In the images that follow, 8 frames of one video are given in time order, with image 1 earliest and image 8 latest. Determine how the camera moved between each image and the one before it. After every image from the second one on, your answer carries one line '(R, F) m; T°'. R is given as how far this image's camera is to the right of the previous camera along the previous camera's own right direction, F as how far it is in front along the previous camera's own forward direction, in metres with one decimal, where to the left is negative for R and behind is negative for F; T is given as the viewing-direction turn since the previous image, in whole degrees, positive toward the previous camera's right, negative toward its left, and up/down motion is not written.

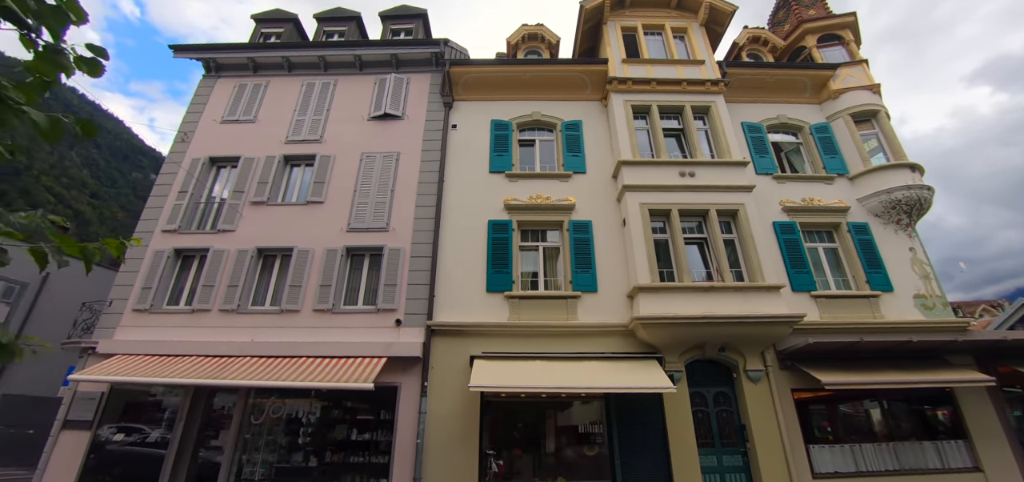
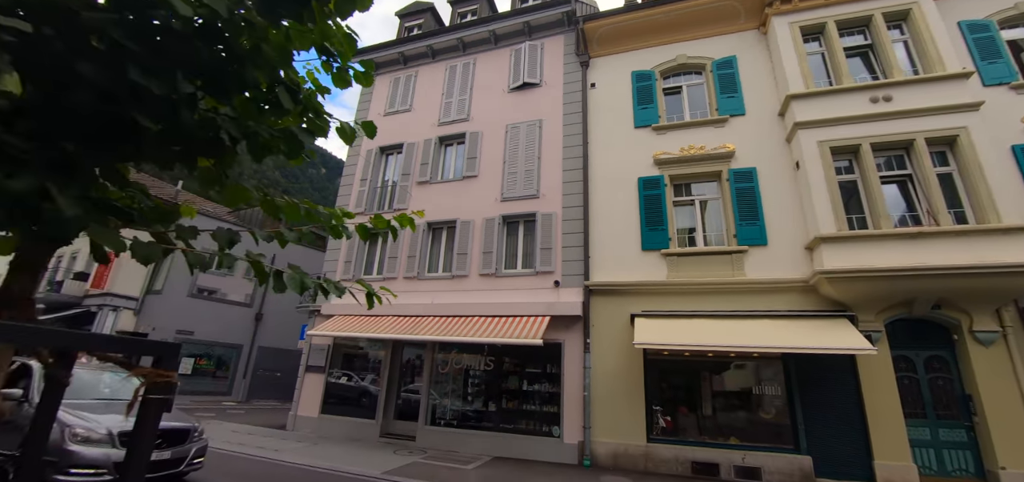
(-0.3, -0.2) m; -17°
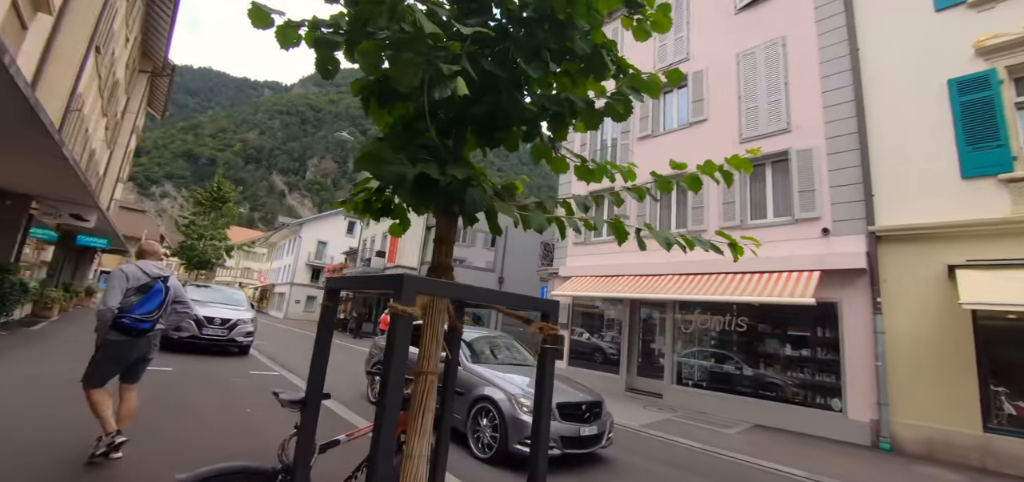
(-0.6, -0.1) m; -26°
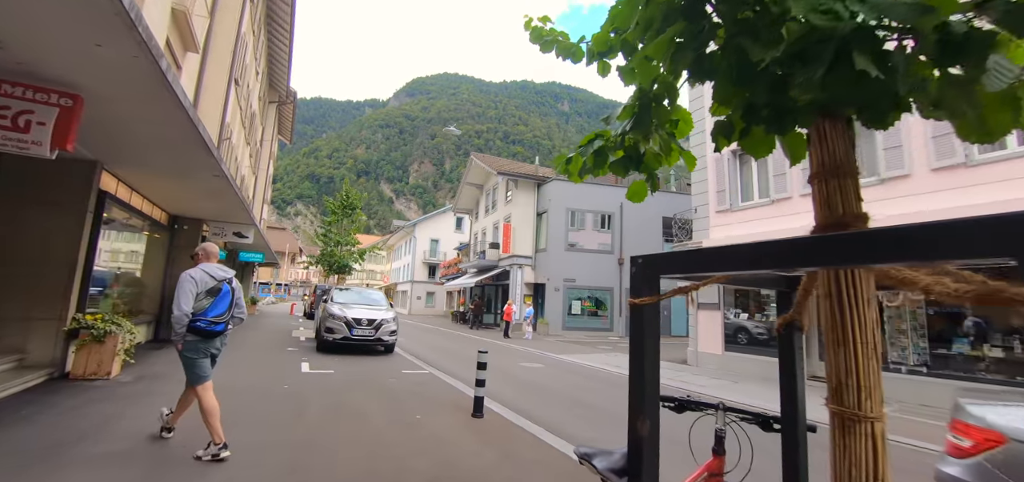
(-0.9, +0.8) m; -13°
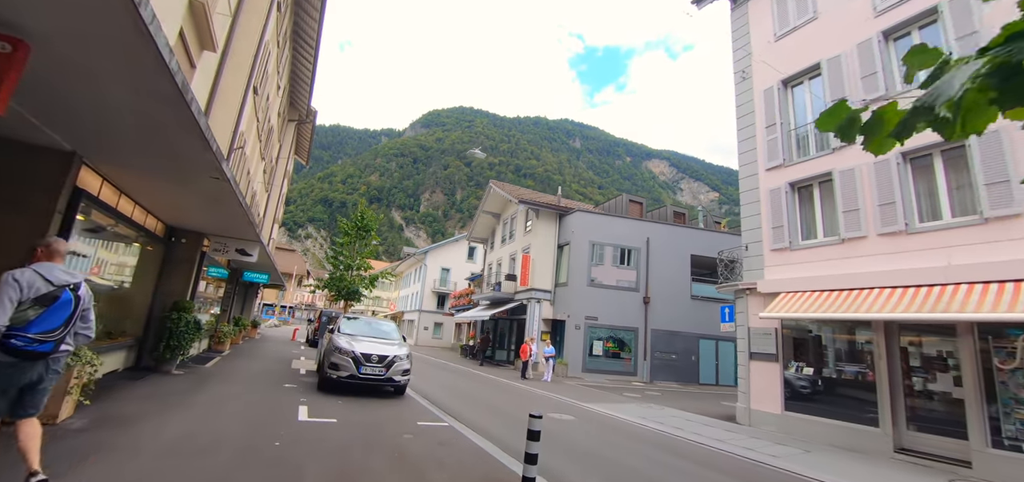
(-0.6, +1.2) m; -1°
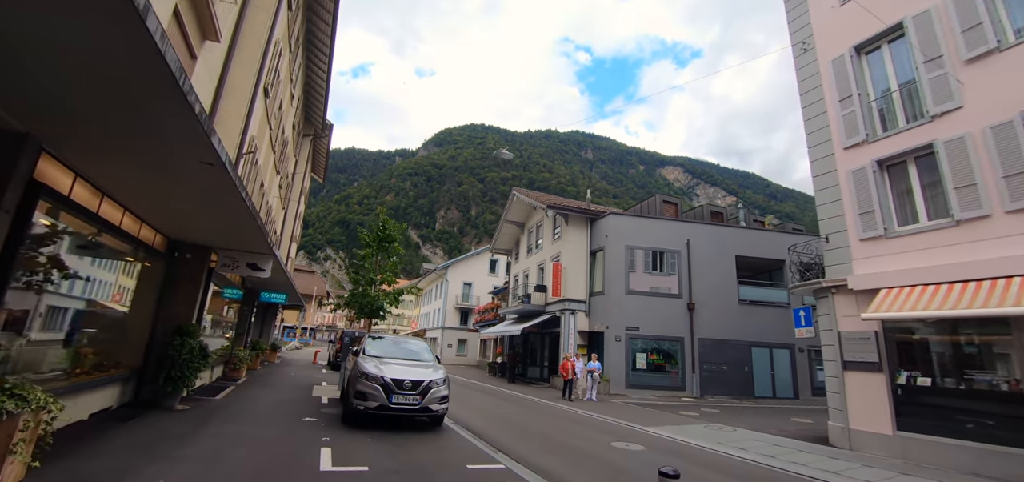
(-0.6, +1.4) m; -2°
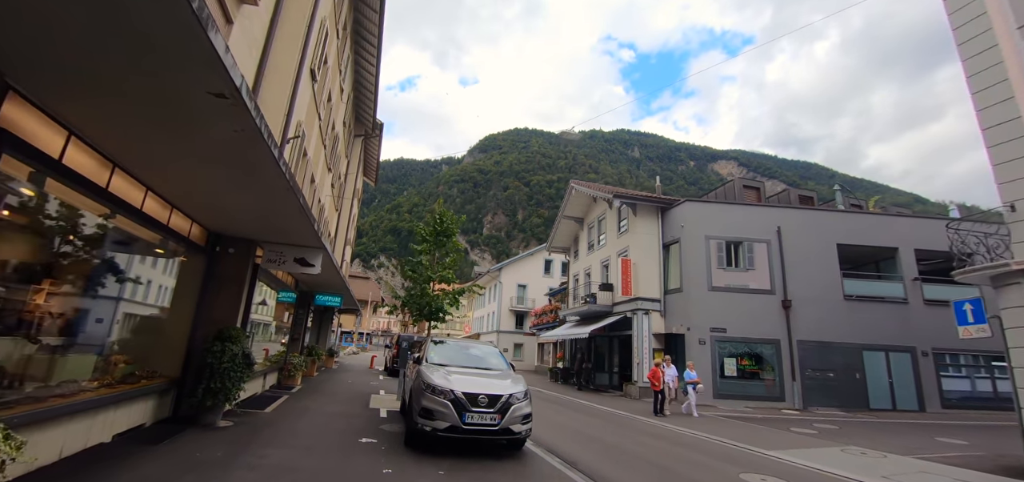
(-0.7, +1.6) m; -6°
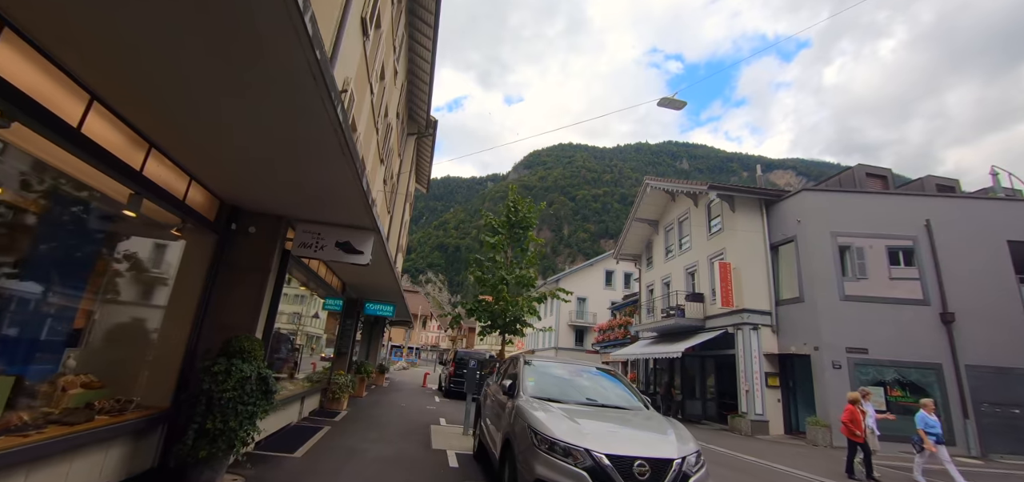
(-1.0, +2.5) m; -6°
